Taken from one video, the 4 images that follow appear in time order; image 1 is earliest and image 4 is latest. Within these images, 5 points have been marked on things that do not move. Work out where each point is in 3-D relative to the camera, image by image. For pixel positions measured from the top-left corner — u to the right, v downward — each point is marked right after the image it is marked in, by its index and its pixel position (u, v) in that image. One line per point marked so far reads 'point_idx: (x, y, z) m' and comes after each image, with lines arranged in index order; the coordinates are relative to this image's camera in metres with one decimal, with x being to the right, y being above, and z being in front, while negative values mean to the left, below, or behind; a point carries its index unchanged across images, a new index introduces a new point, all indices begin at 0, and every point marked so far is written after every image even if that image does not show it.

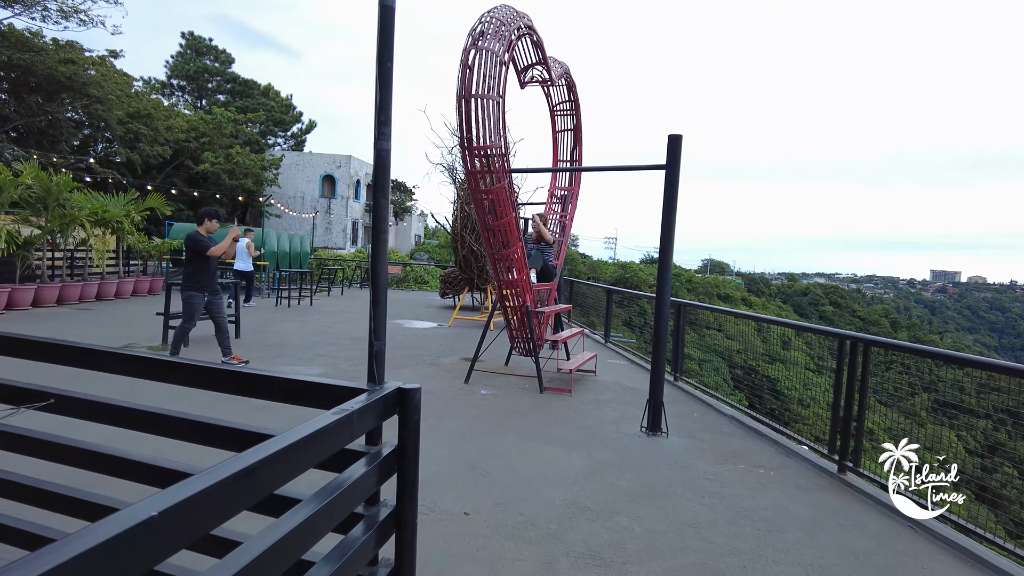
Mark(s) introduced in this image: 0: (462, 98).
0: (-0.4, +1.4, +4.9) m
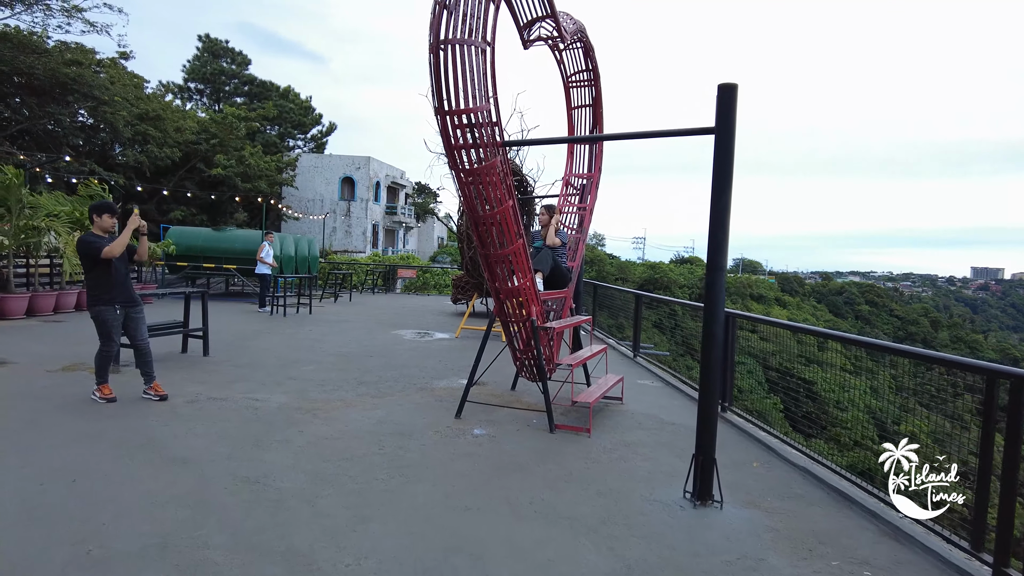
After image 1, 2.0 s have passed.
0: (-0.4, +1.4, +3.7) m
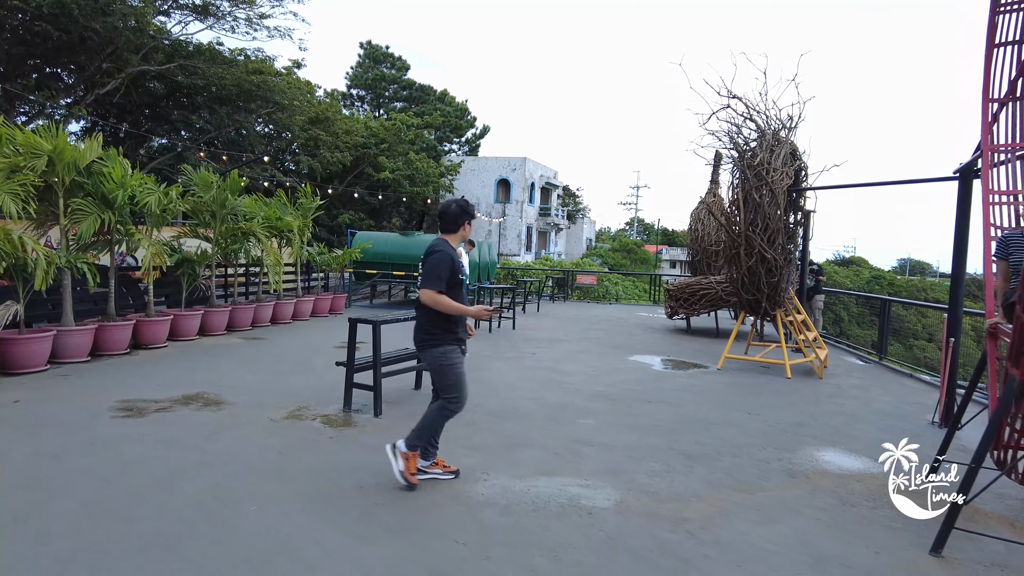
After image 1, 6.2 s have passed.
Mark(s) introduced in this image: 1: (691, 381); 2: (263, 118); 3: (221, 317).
0: (+1.6, +1.2, +1.7) m
1: (+1.8, -0.9, +6.6) m
2: (-7.5, +5.2, +19.8) m
3: (-3.8, -0.4, +8.4) m
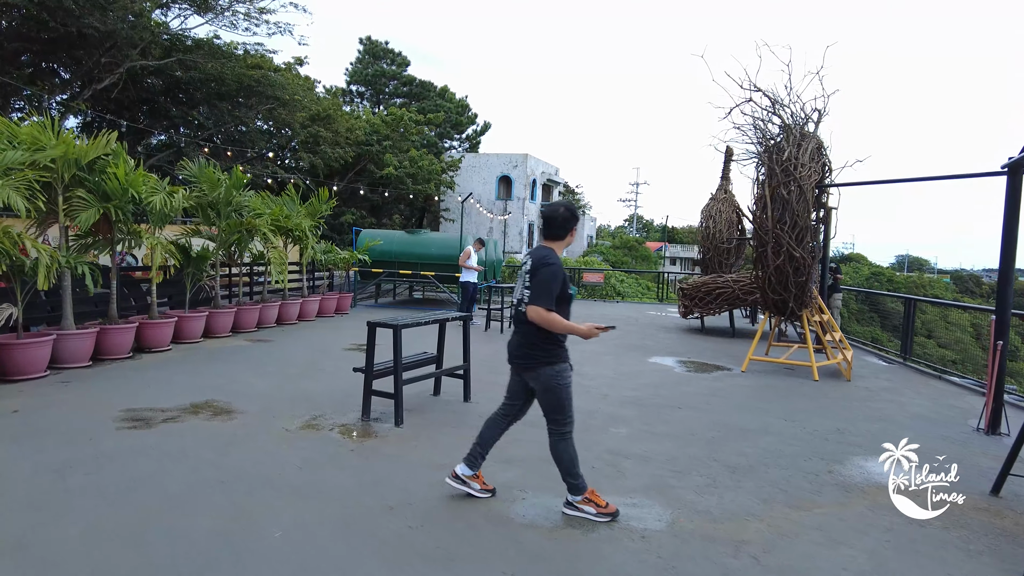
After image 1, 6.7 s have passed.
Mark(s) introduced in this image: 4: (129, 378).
0: (+1.8, +1.2, +1.4) m
1: (+2.0, -0.9, +6.4) m
2: (-7.4, +5.2, +19.4) m
3: (-3.6, -0.4, +8.2) m
4: (-3.4, -0.8, +5.7) m
